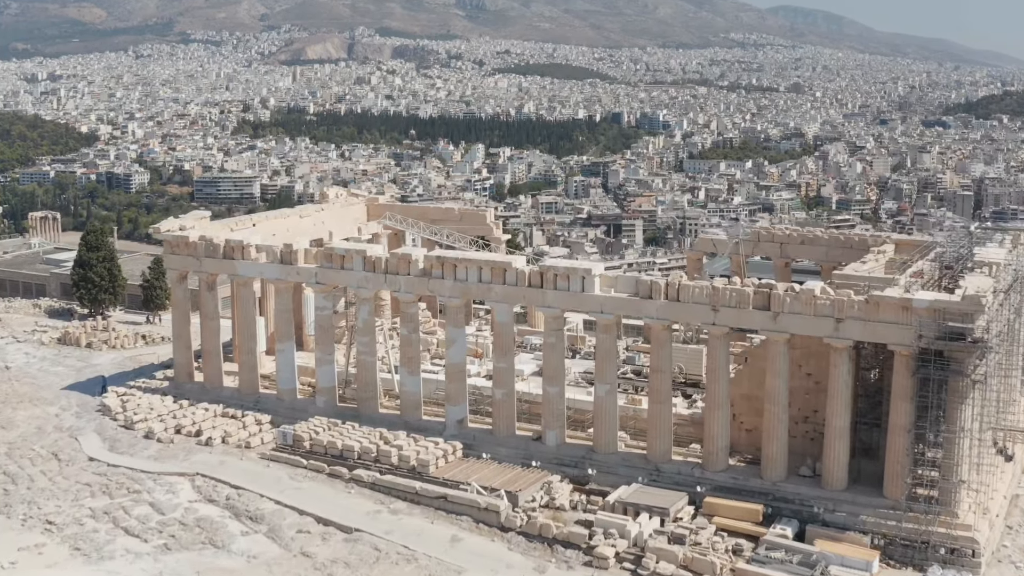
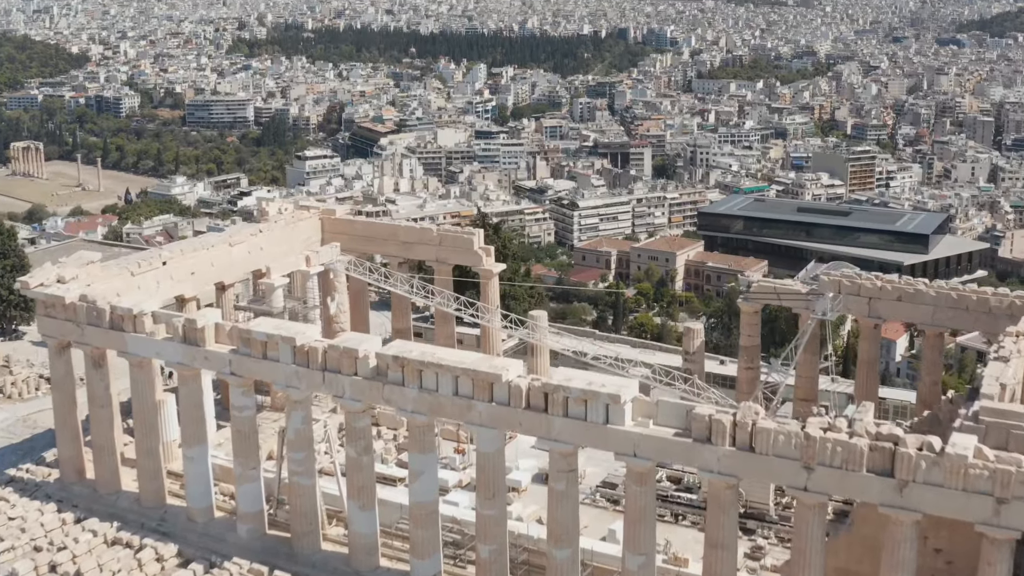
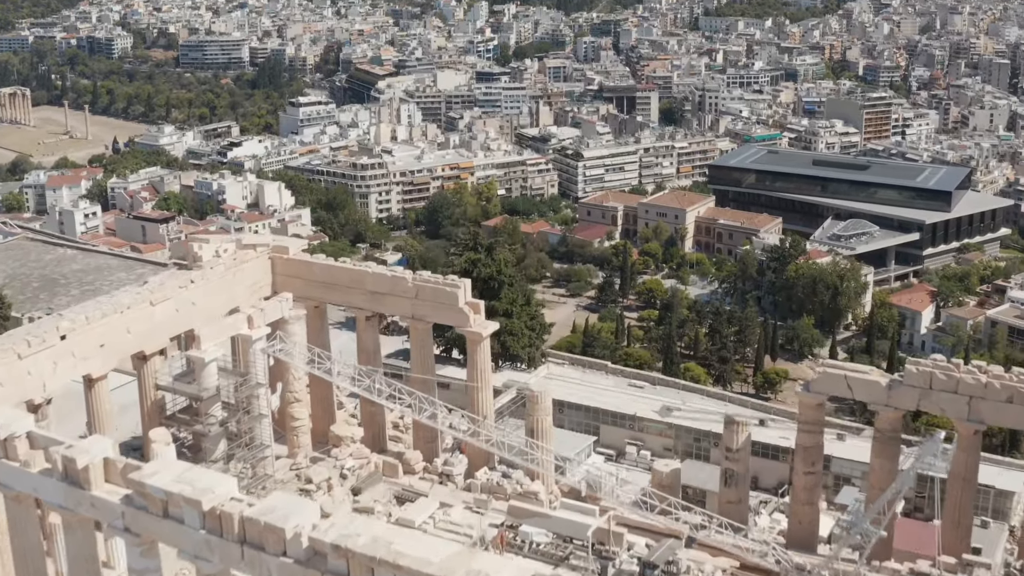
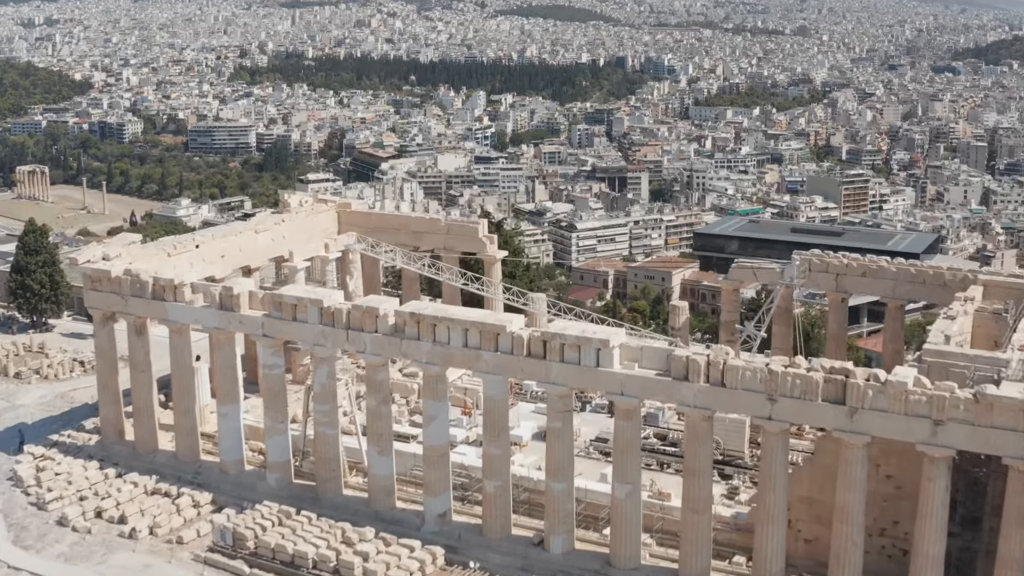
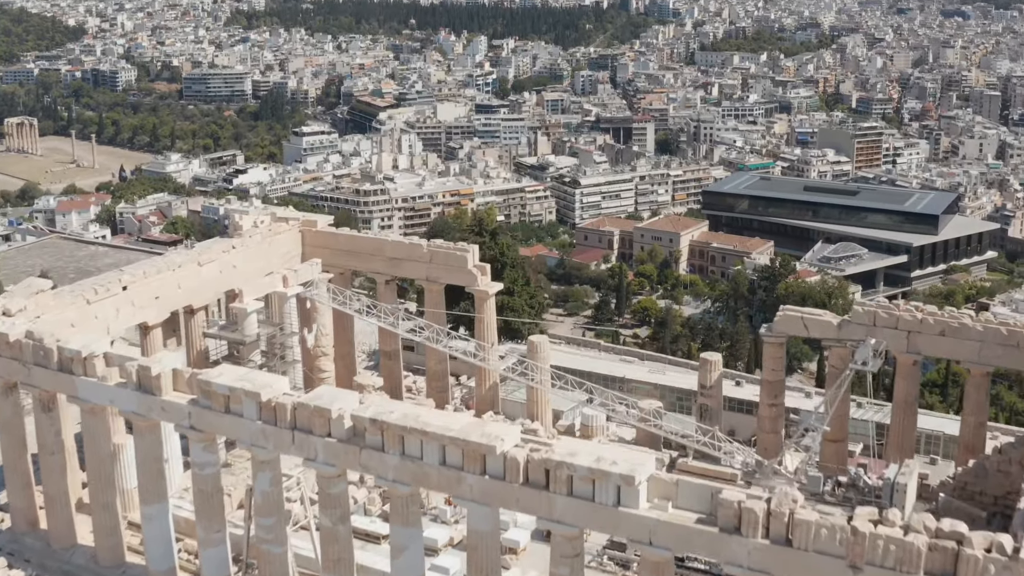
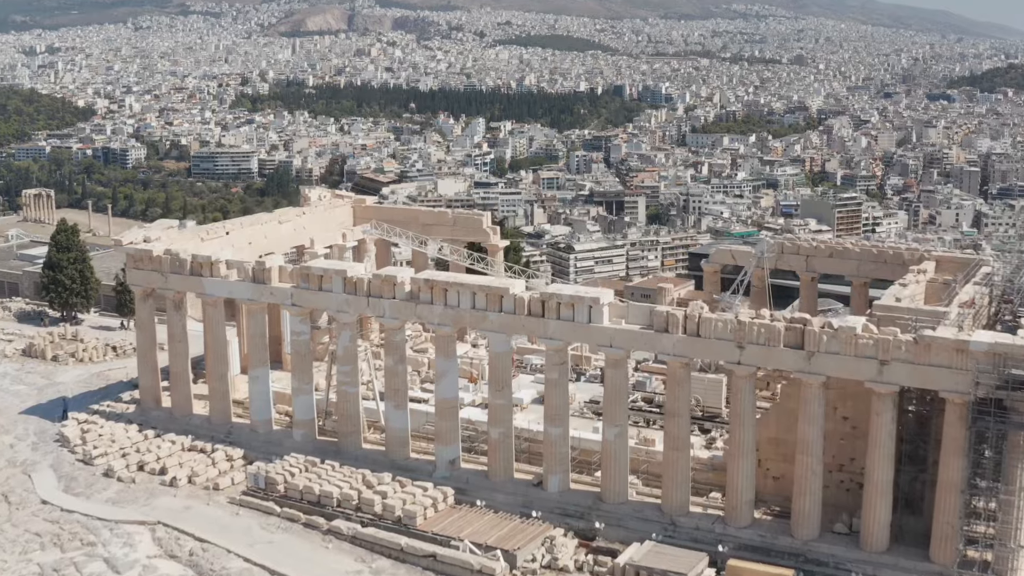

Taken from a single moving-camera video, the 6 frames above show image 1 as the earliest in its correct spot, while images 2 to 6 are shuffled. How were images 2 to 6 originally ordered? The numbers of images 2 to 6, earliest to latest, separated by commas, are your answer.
6, 4, 2, 5, 3
